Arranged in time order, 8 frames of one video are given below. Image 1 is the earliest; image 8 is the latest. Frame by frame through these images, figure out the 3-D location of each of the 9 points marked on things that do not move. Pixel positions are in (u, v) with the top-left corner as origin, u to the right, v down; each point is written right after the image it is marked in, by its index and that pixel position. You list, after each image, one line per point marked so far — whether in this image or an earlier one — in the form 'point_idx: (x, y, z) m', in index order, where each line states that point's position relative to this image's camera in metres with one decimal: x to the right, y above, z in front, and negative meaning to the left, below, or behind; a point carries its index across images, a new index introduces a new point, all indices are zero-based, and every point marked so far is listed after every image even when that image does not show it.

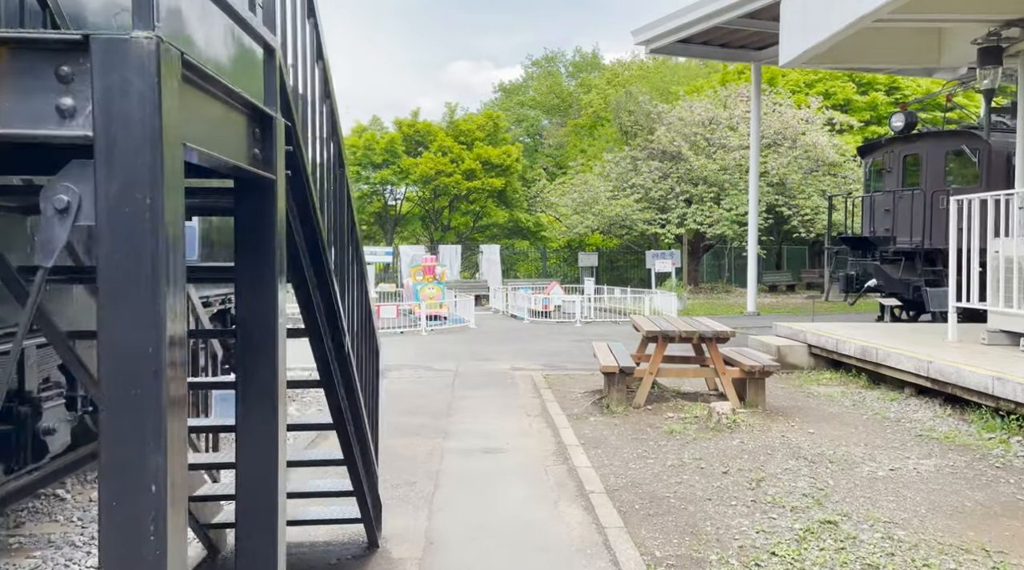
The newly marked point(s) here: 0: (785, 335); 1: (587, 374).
0: (+3.8, -0.7, +12.0) m
1: (+0.9, -1.1, +10.4) m
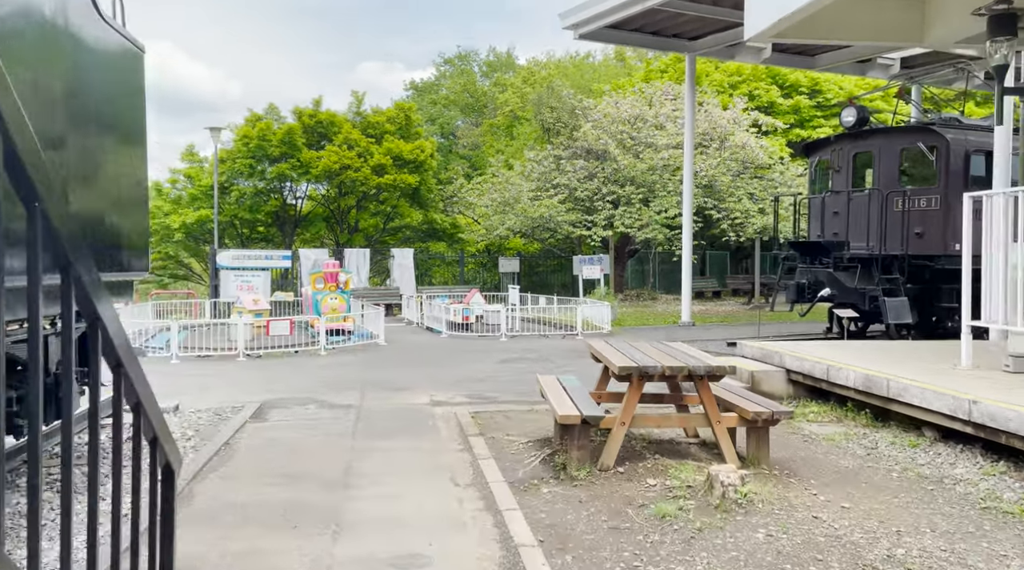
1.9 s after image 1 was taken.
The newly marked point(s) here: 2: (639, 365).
0: (+2.8, -0.8, +10.1) m
1: (+0.1, -1.2, +8.2) m
2: (+0.8, -0.5, +5.9) m
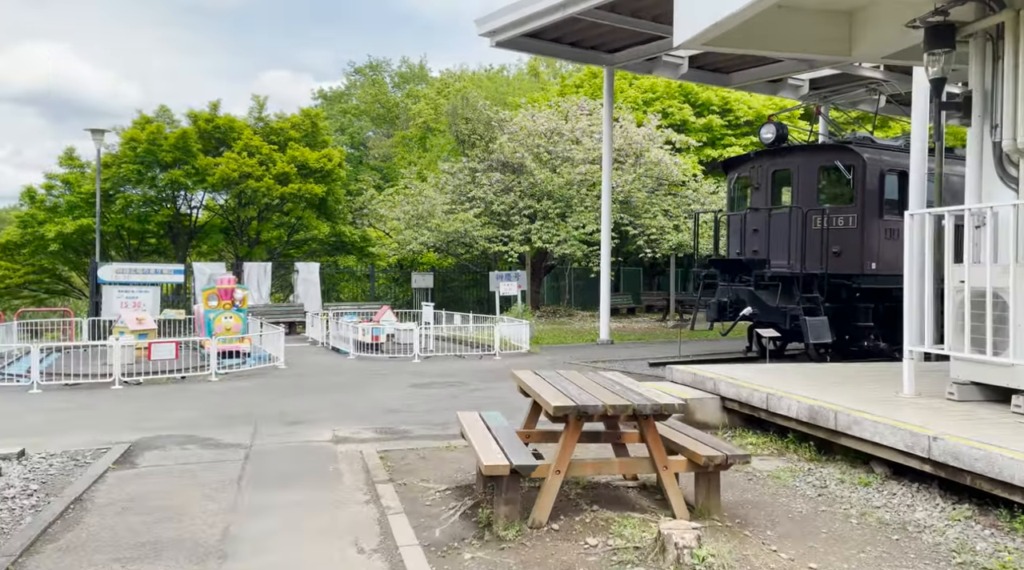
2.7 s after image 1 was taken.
0: (+1.9, -1.1, +9.5) m
1: (-0.6, -1.4, +7.3) m
2: (+0.4, -0.7, +5.1) m
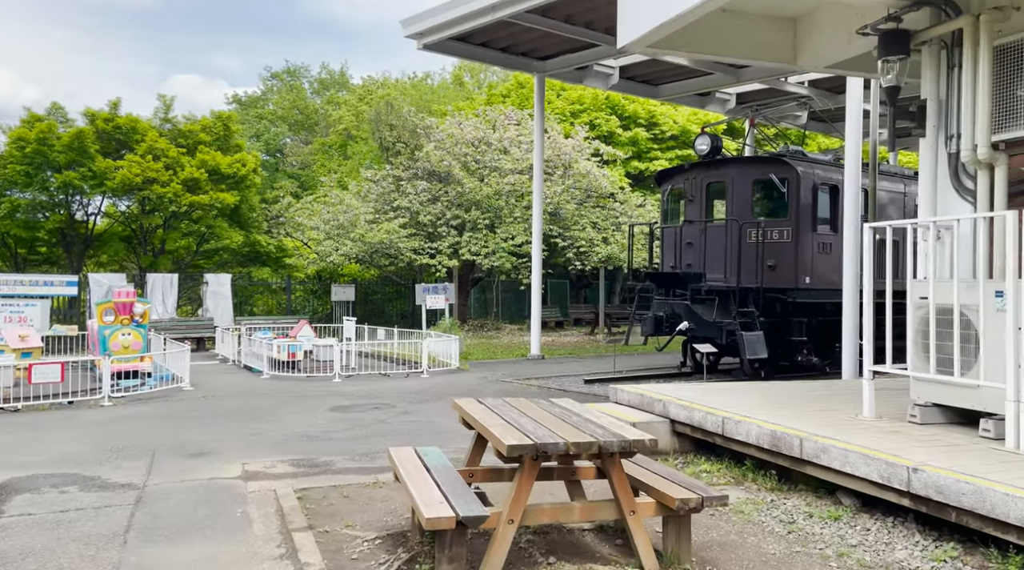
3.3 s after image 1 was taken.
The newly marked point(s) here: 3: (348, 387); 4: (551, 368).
0: (+1.2, -1.2, +8.8) m
1: (-1.1, -1.5, +6.4) m
2: (+0.1, -0.8, +4.3) m
3: (-2.4, -1.5, +12.8) m
4: (+0.7, -1.5, +15.5) m
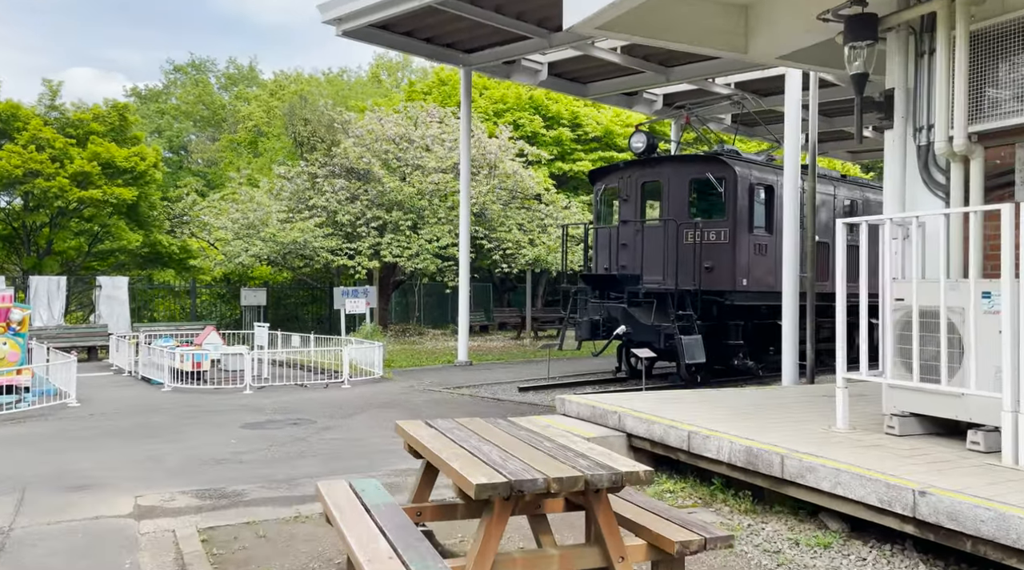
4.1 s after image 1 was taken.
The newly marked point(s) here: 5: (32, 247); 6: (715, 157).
0: (+0.6, -1.2, +8.1) m
1: (-1.4, -1.5, +5.4) m
2: (0.0, -0.8, +3.4) m
3: (-3.3, -1.5, +11.6) m
4: (-0.5, -1.5, +14.6) m
5: (-10.9, +0.9, +20.1) m
6: (+3.2, +2.0, +13.9) m
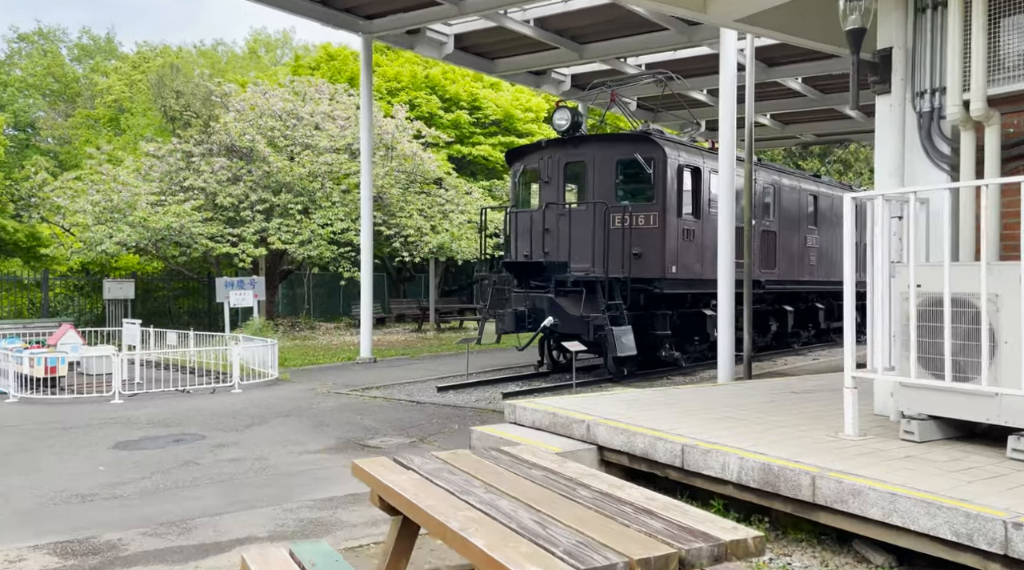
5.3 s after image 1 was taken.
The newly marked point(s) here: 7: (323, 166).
0: (+0.2, -1.1, +6.8) m
1: (-1.5, -1.4, +3.9) m
2: (+0.2, -0.7, +2.2) m
3: (-4.3, -1.4, +9.8) m
4: (-1.9, -1.4, +13.1) m
5: (-12.9, +1.0, +17.1) m
6: (+1.9, +2.2, +12.9) m
7: (-4.2, +2.6, +19.3) m
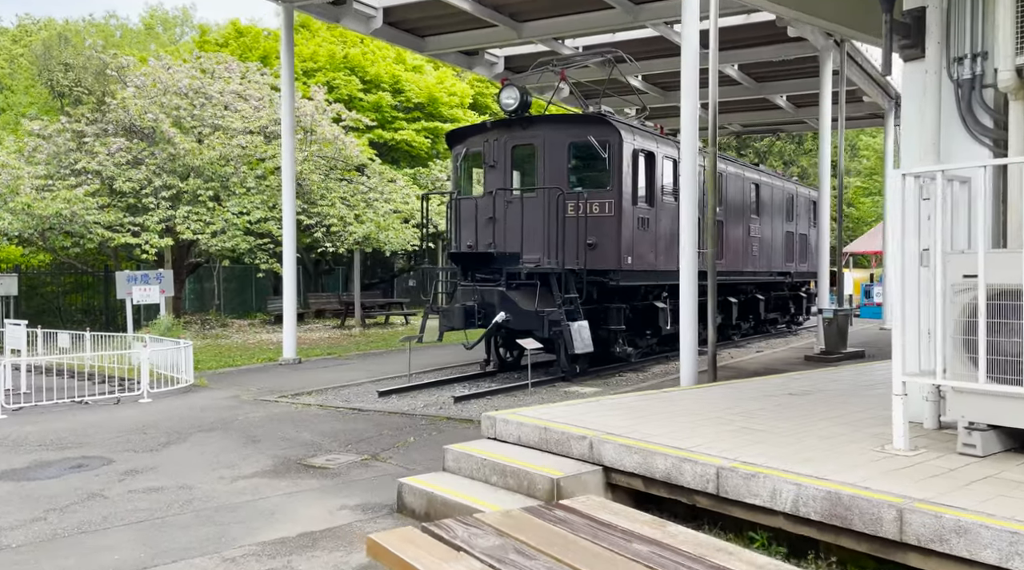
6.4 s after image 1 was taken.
0: (+0.1, -1.1, +5.8) m
1: (-1.2, -1.4, +2.8) m
2: (+0.5, -0.7, +1.2) m
3: (-4.7, -1.4, +8.3) m
4: (-2.6, -1.3, +11.9) m
5: (-14.1, +1.1, +14.6) m
6: (+1.2, +2.3, +12.0) m
7: (-5.6, +2.8, +17.7) m
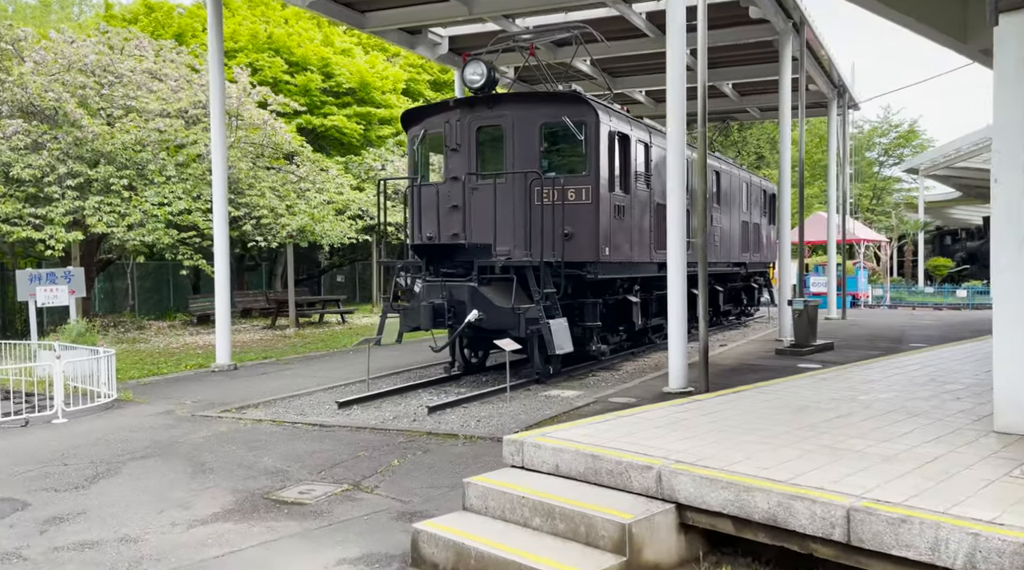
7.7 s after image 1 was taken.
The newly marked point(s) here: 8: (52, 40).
0: (+0.3, -1.0, +4.7) m
1: (-0.7, -1.4, +1.5) m
2: (+1.2, -0.7, +0.1) m
3: (-4.7, -1.4, +6.7) m
4: (-3.0, -1.2, +10.5) m
5: (-14.7, +1.0, +12.1) m
6: (+0.7, +2.4, +11.0) m
7: (-6.6, +2.8, +15.9) m
8: (-8.6, +4.6, +16.4) m
